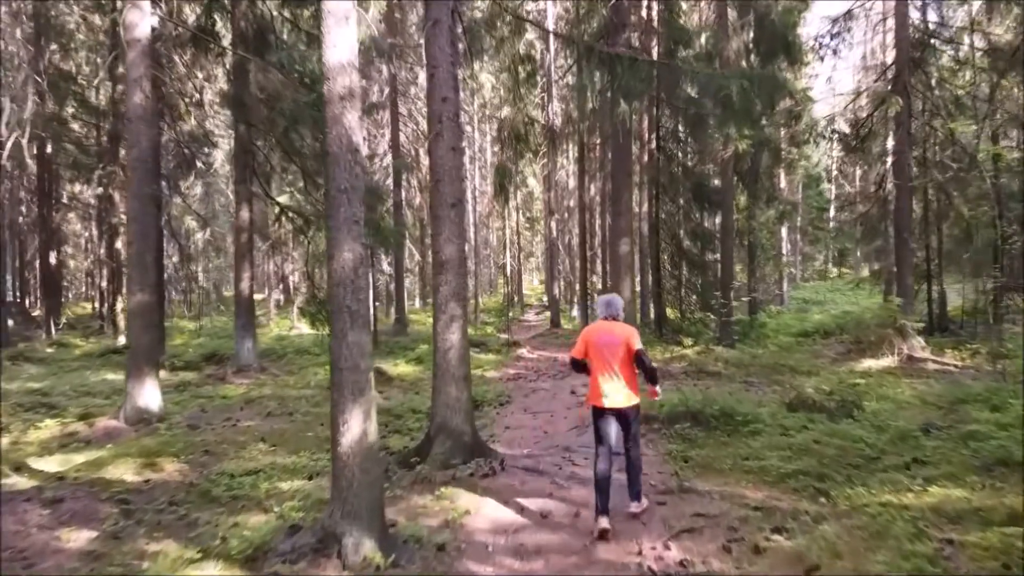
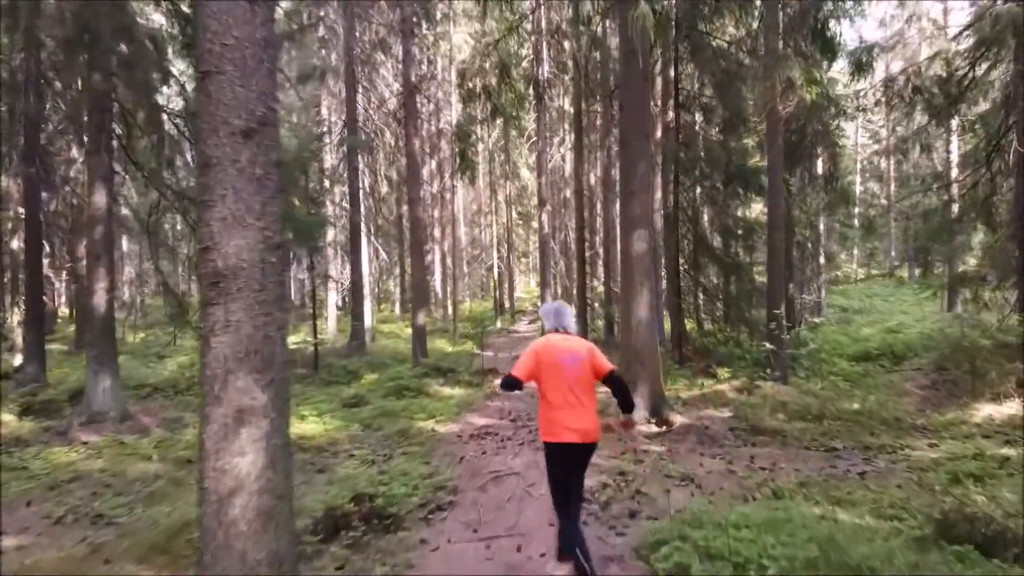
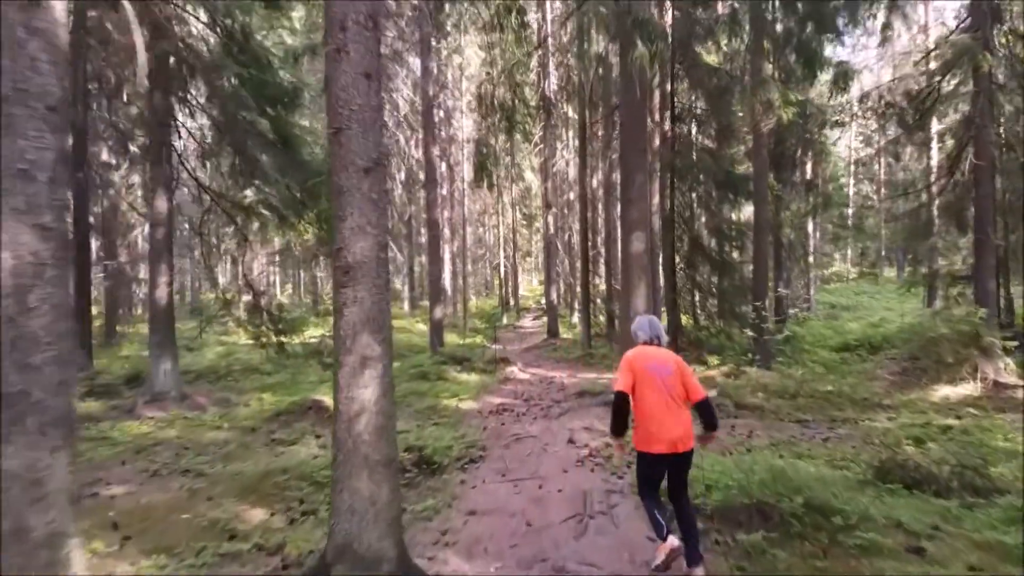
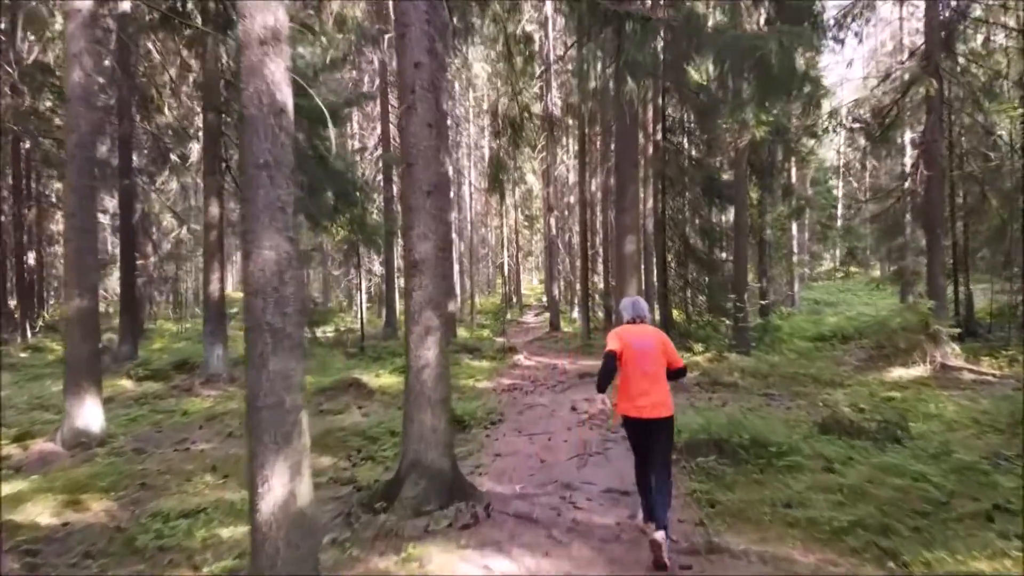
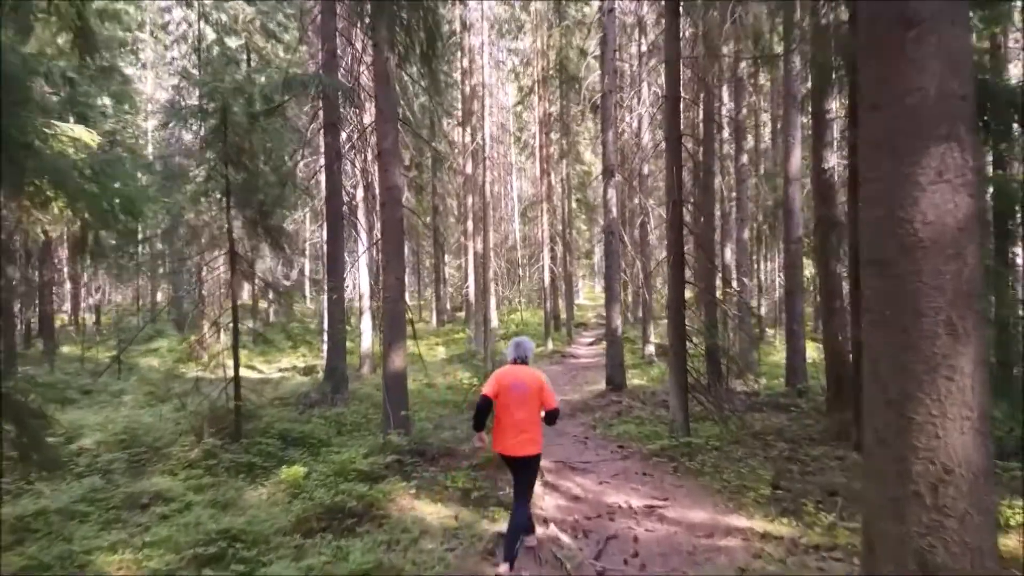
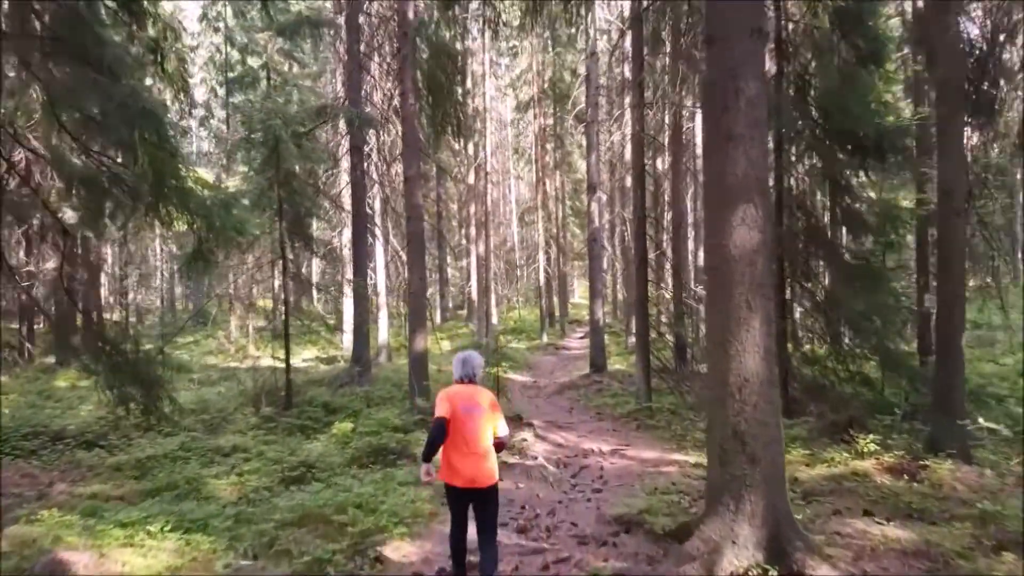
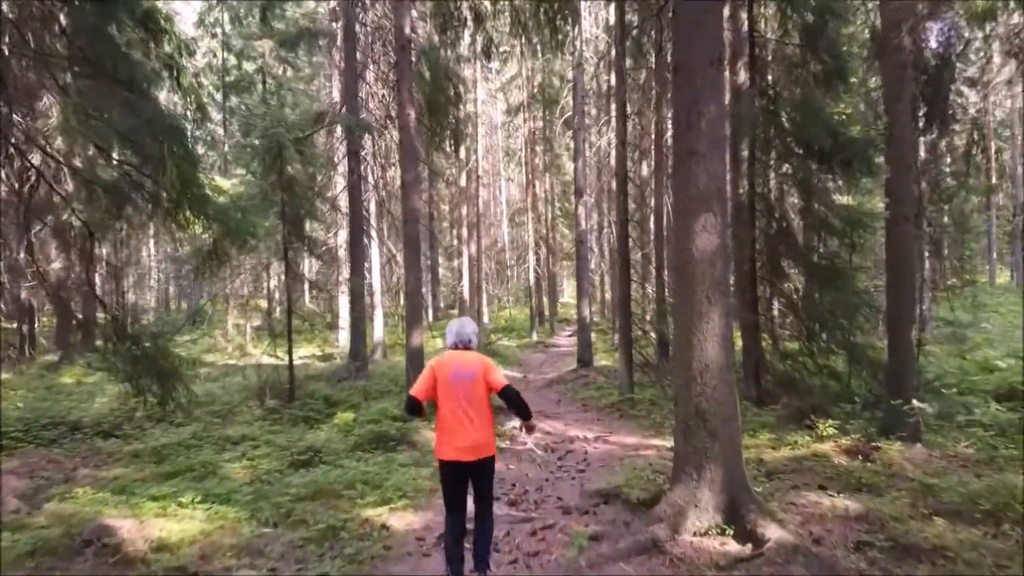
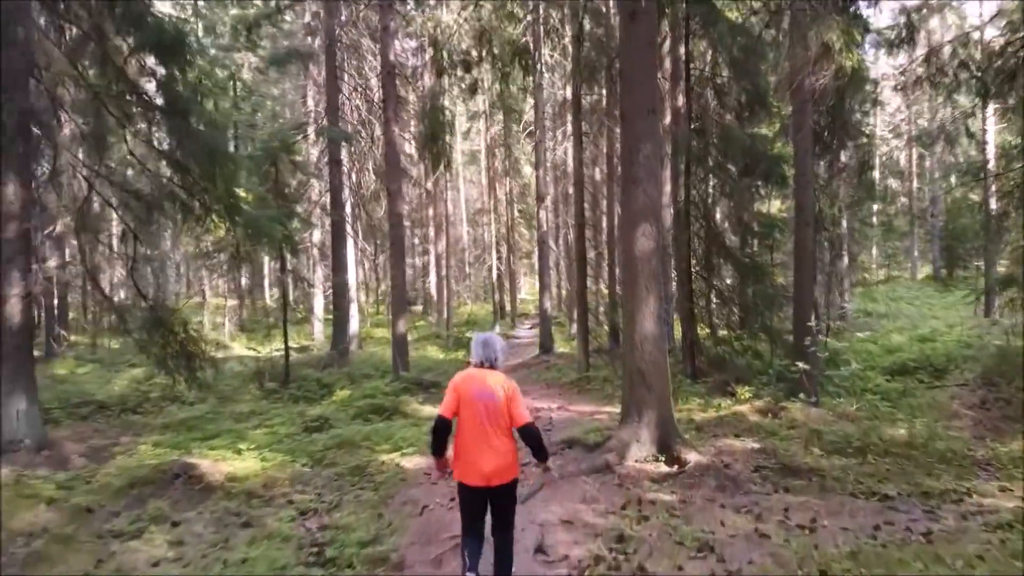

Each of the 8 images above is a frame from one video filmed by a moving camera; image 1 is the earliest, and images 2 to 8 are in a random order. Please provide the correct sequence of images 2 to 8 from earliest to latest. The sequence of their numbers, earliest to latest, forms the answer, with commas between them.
4, 3, 2, 8, 7, 6, 5
